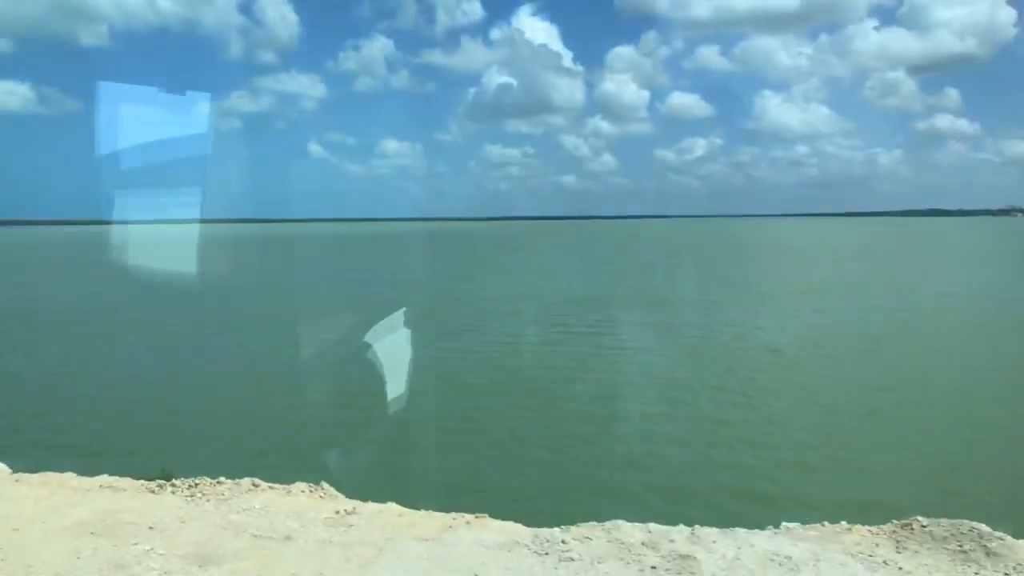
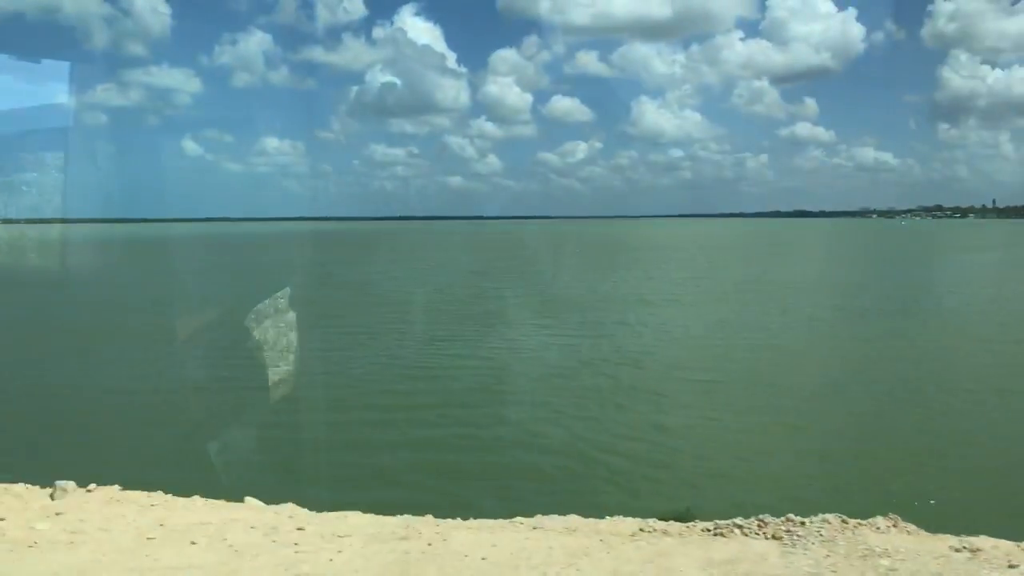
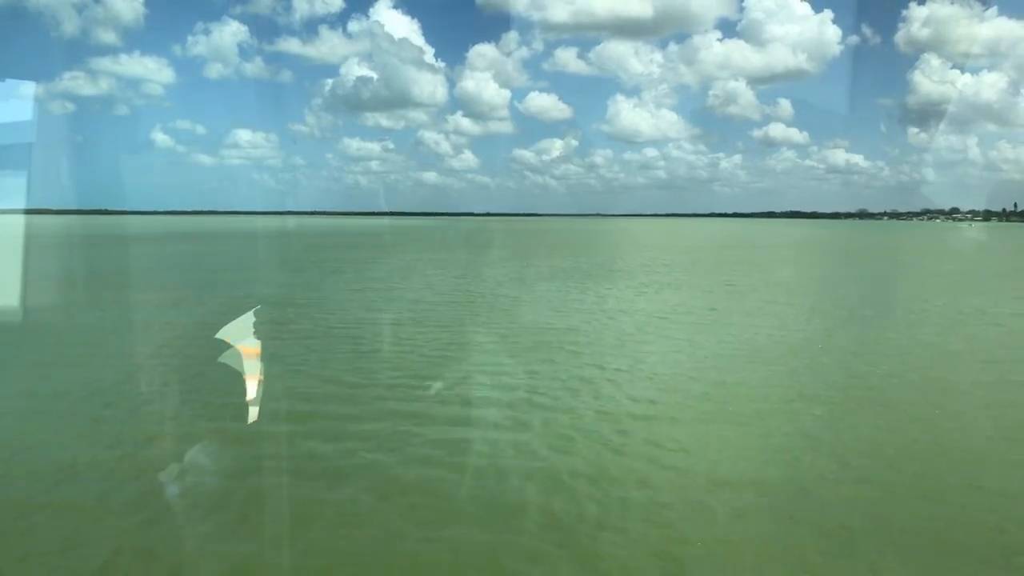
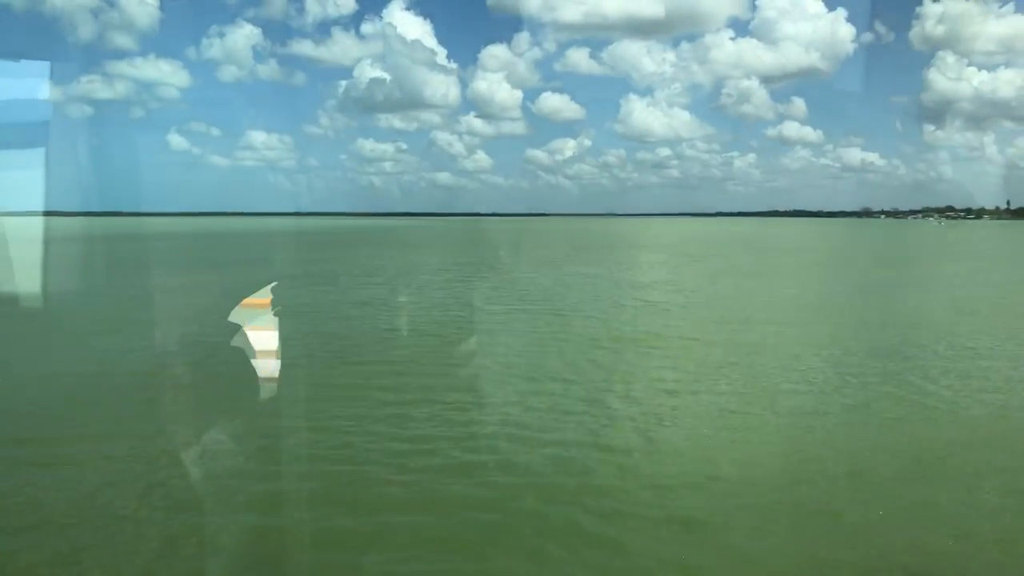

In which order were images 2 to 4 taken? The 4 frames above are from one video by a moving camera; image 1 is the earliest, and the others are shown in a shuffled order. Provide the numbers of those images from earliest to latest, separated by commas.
2, 4, 3
